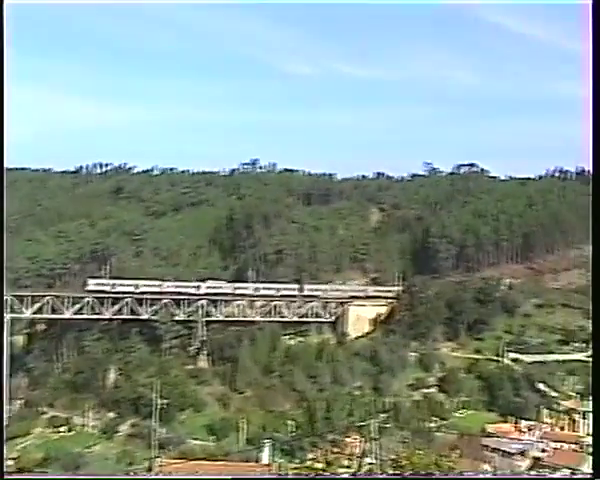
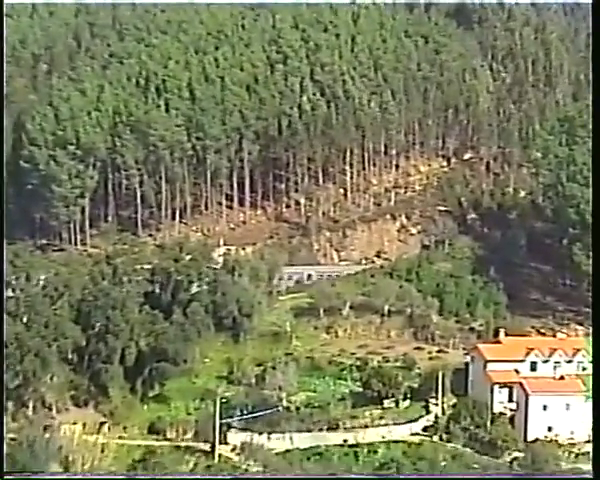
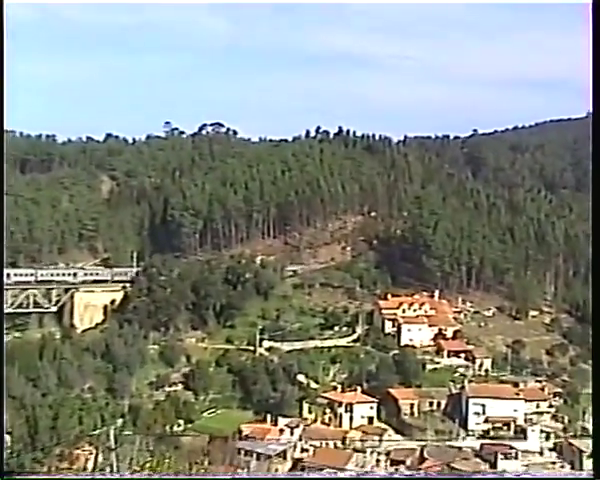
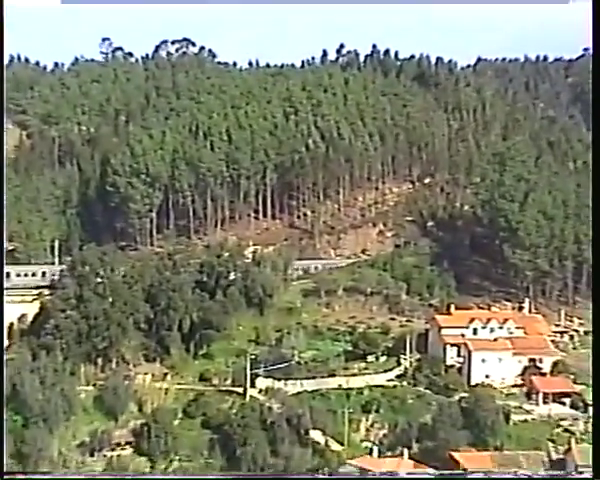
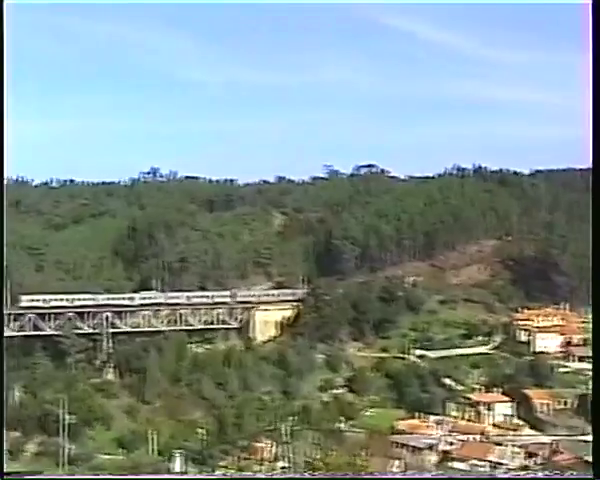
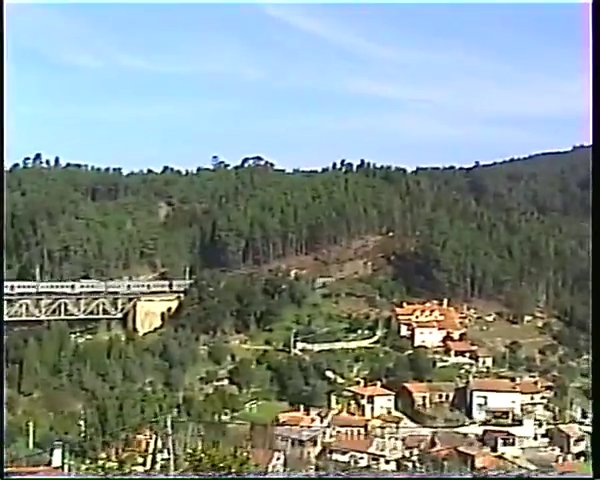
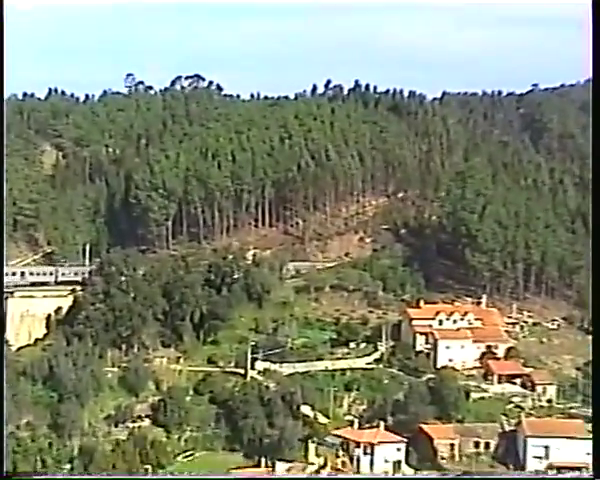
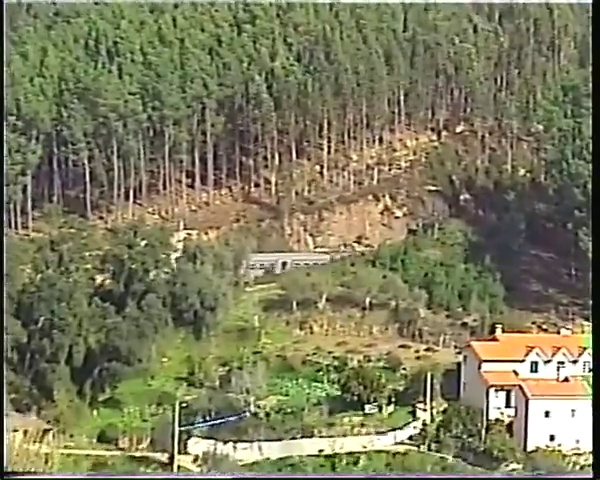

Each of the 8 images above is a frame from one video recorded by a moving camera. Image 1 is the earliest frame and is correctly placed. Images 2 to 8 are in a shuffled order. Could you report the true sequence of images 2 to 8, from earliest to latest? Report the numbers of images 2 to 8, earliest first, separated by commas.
5, 6, 3, 7, 4, 2, 8
